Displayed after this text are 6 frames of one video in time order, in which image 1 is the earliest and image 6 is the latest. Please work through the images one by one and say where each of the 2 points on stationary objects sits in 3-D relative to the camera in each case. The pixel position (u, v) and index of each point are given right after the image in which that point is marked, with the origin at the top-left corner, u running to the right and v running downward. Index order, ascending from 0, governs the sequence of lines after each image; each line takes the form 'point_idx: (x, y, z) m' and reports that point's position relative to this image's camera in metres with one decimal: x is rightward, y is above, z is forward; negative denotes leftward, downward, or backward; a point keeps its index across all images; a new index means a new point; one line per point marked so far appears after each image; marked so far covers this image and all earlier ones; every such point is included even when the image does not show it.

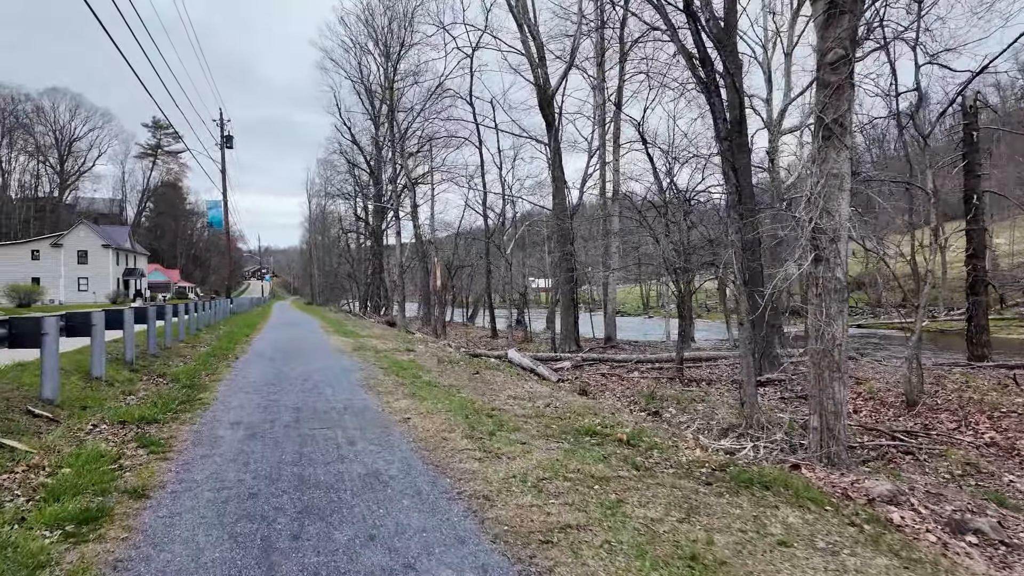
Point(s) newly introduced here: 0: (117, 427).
0: (-3.1, -1.1, +4.3) m
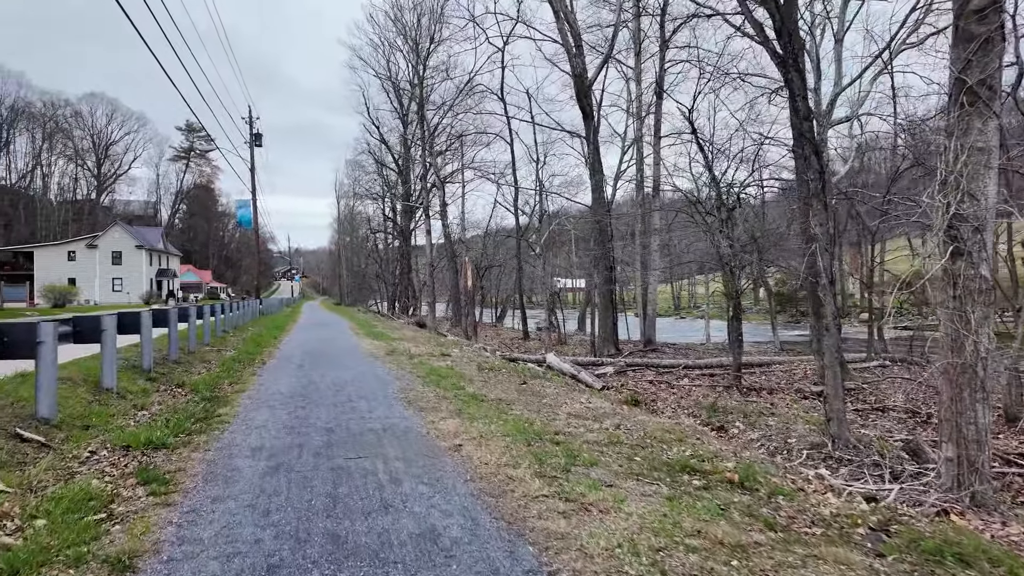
0: (-2.6, -1.1, +3.6) m
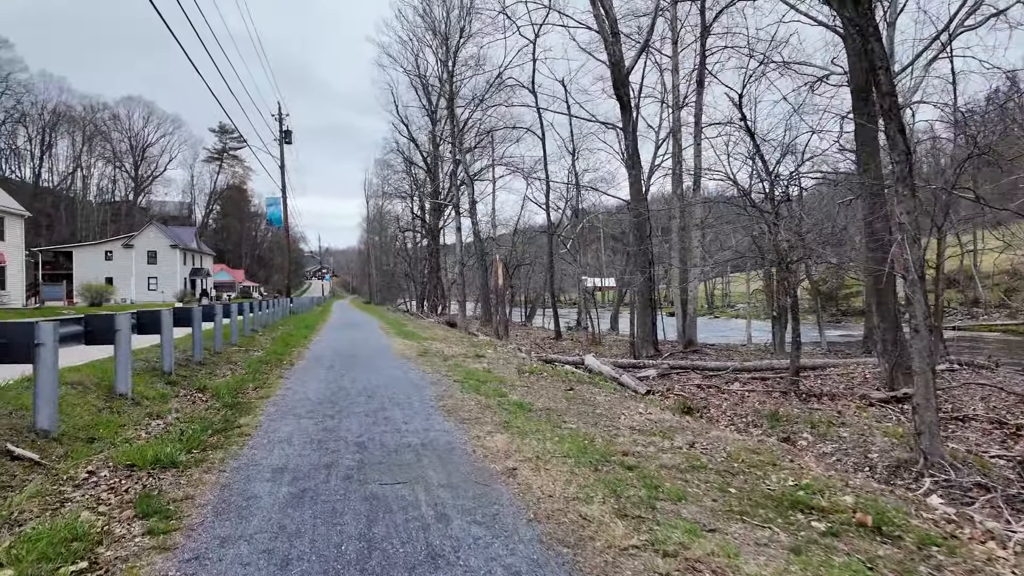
0: (-2.2, -1.1, +3.1) m
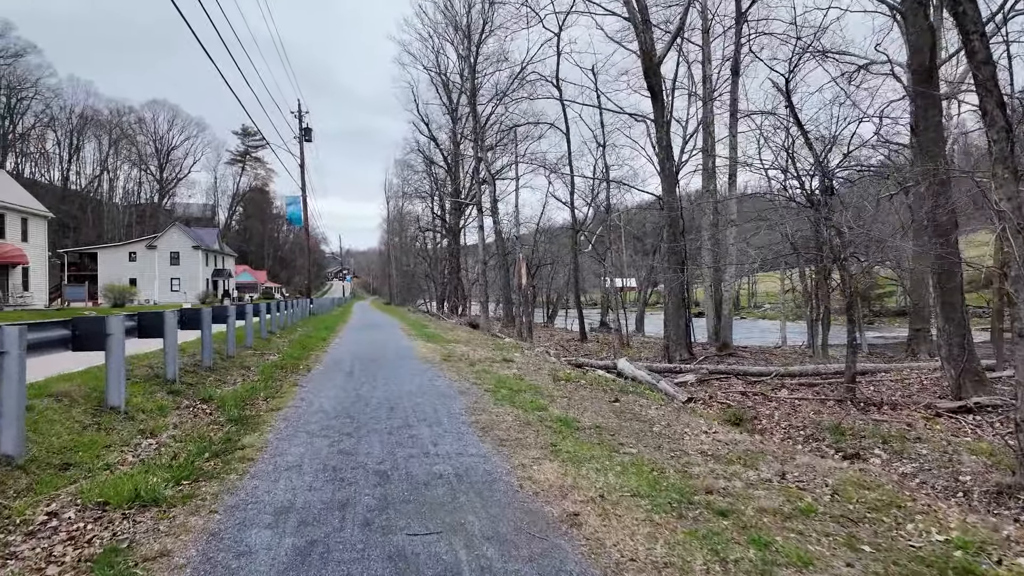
0: (-2.0, -1.1, +2.5) m
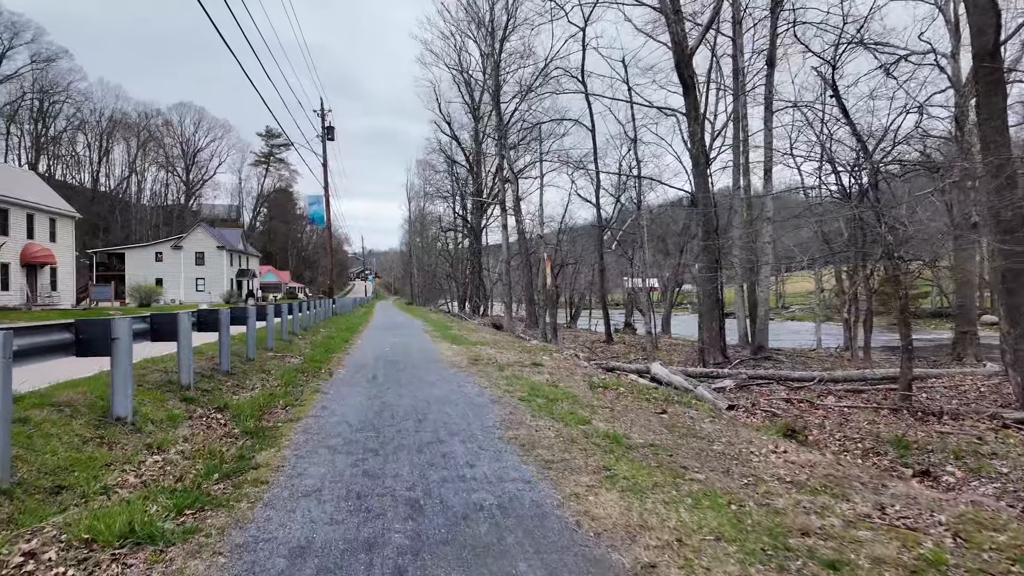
0: (-1.7, -1.1, +2.1) m
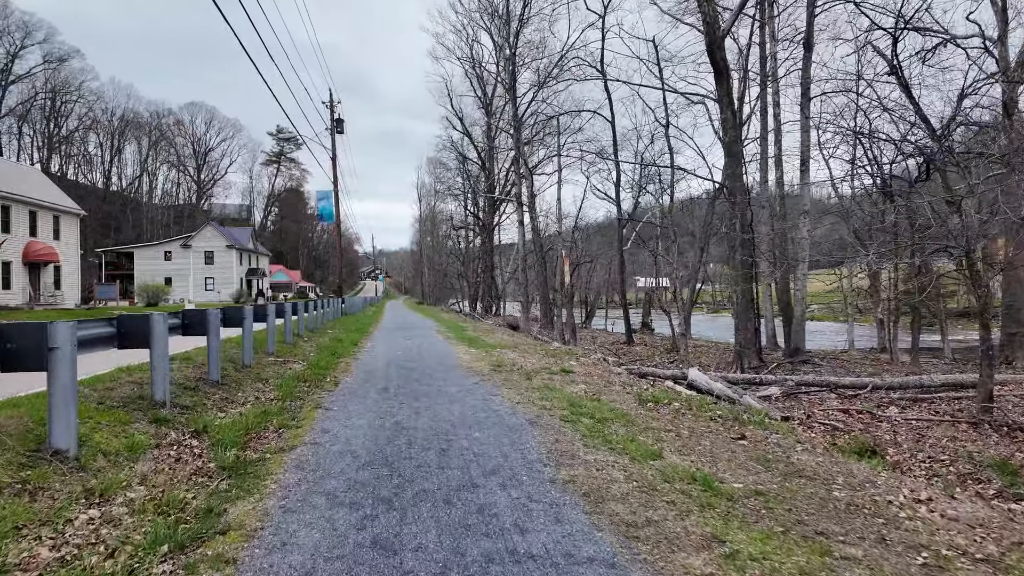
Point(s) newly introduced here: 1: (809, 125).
0: (-1.5, -1.0, +1.2) m
1: (+8.4, +4.7, +15.3) m
